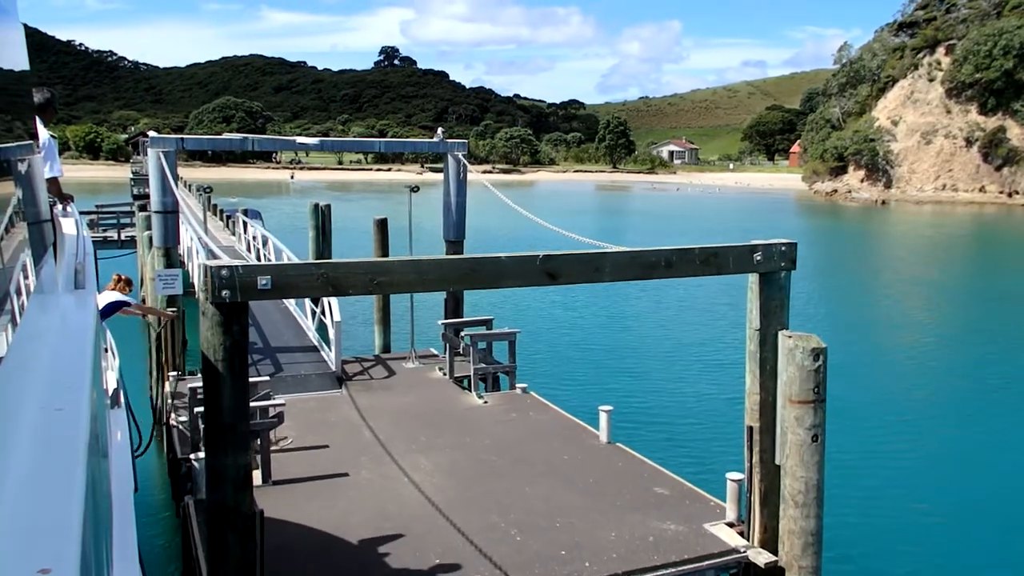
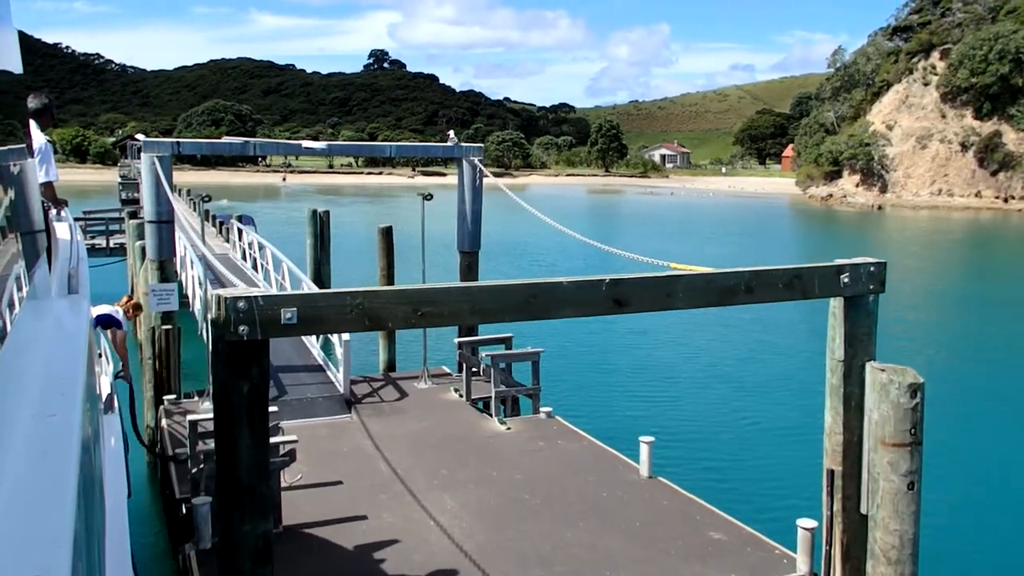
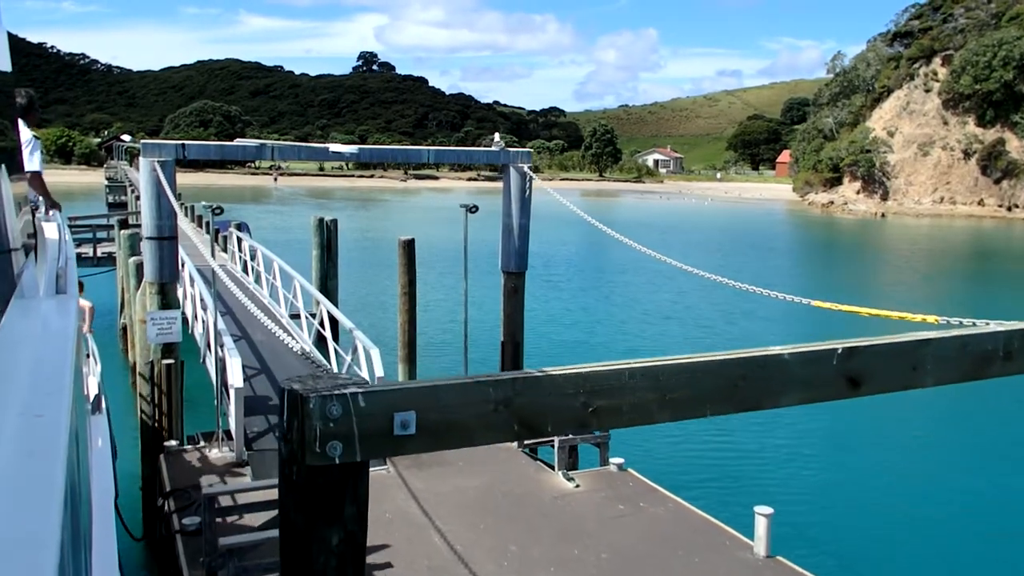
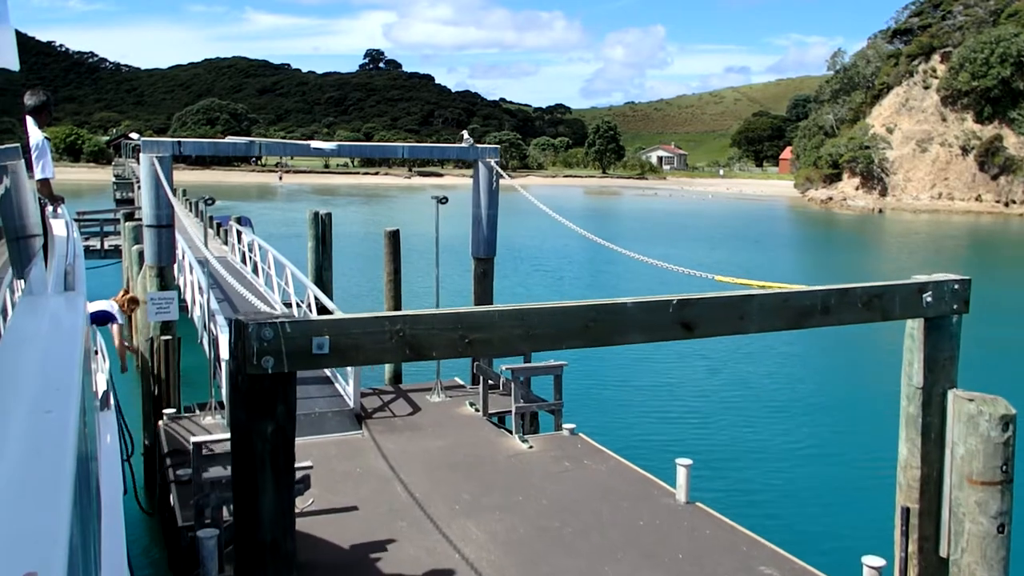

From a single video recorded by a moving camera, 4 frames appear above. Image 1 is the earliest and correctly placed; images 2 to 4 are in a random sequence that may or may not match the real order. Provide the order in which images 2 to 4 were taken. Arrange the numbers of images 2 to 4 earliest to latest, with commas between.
2, 4, 3
